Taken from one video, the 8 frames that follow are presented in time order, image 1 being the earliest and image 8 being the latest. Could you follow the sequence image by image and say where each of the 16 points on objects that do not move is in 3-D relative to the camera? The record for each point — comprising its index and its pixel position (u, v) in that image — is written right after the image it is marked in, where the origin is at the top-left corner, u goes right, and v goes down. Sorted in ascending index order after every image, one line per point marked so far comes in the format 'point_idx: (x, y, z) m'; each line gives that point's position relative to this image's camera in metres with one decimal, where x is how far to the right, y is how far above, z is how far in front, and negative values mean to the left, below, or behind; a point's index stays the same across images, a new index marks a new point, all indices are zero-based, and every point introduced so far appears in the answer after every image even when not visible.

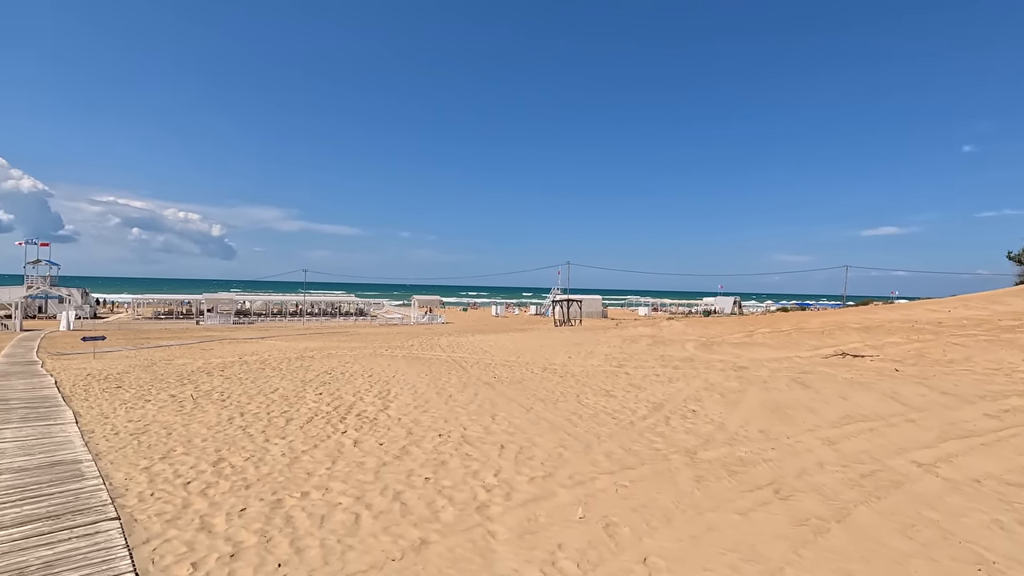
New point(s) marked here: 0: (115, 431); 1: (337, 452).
0: (-5.3, -1.9, +7.2) m
1: (-1.9, -1.8, +5.9) m
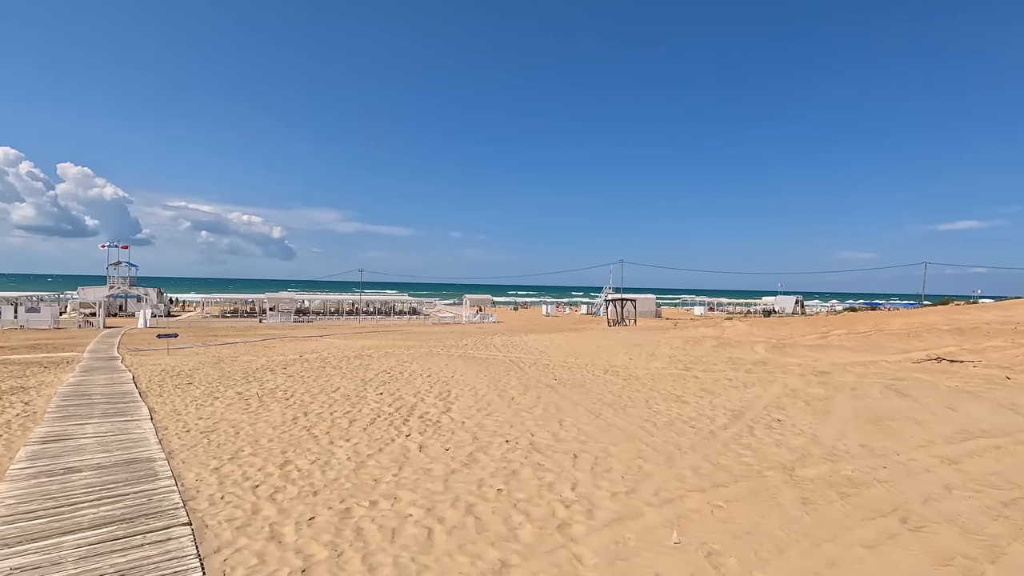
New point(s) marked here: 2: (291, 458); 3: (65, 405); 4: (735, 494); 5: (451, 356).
0: (-4.4, -1.9, +7.3) m
1: (-1.2, -1.8, +5.7) m
2: (-2.3, -1.8, +5.7) m
3: (-7.5, -2.0, +9.0) m
4: (+1.8, -1.6, +4.3) m
5: (-1.8, -2.1, +16.4) m
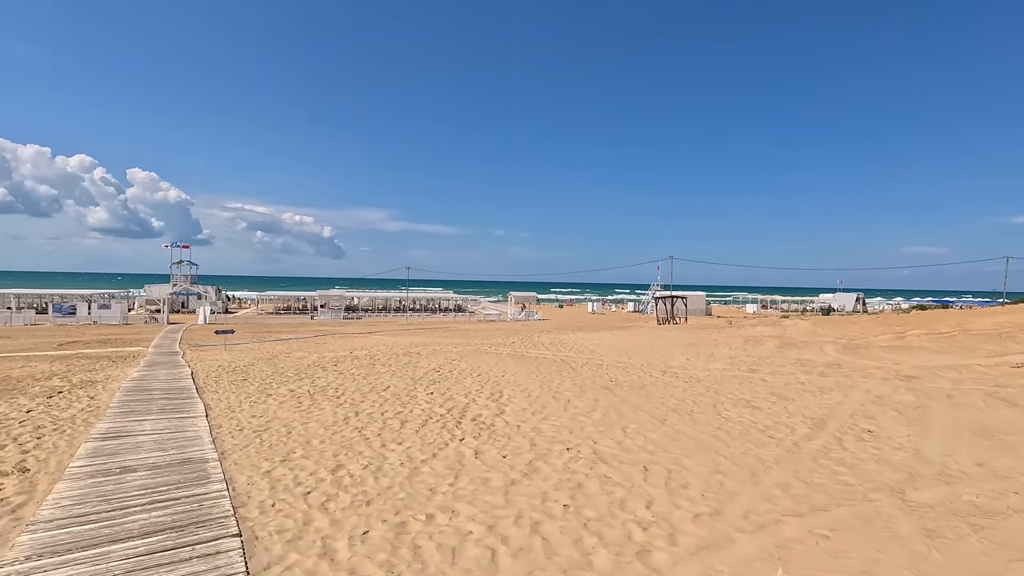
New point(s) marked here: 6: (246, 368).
0: (-3.6, -1.9, +7.2) m
1: (-0.5, -1.7, +5.3) m
2: (-1.7, -1.8, +5.5) m
3: (-6.6, -1.9, +9.1) m
4: (+2.3, -1.6, +3.7) m
5: (-0.4, -2.0, +16.1) m
6: (-7.9, -2.4, +16.0) m
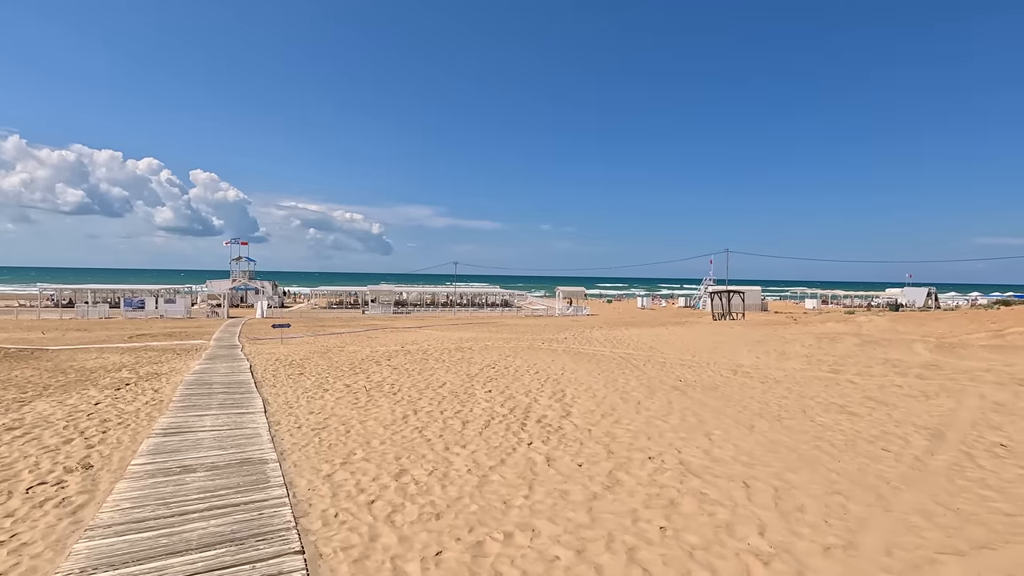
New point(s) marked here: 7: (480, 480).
0: (-2.8, -1.8, +7.0) m
1: (+0.2, -1.7, +4.9) m
2: (-1.0, -1.7, +5.1) m
3: (-5.5, -1.8, +9.2) m
4: (+2.8, -1.5, +3.0) m
5: (+1.2, -1.8, +15.6) m
6: (-6.3, -2.2, +16.1) m
7: (-0.3, -1.7, +4.7) m
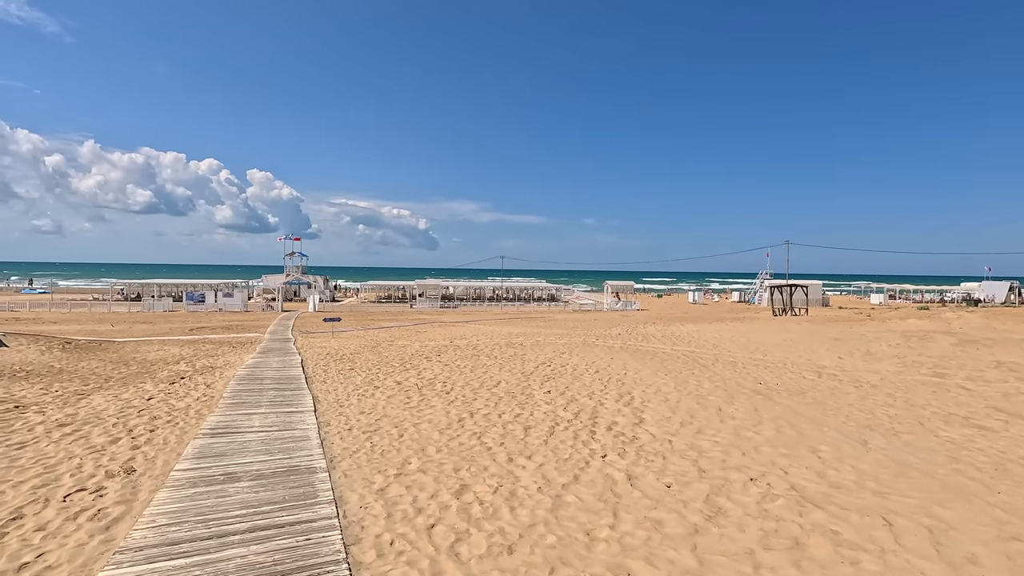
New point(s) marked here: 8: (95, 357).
0: (-2.0, -1.7, +6.6) m
1: (+0.8, -1.6, +4.2) m
2: (-0.4, -1.6, +4.5) m
3: (-4.5, -1.7, +8.9) m
4: (+3.2, -1.5, +2.1) m
5: (+2.7, -1.6, +14.8) m
6: (-4.7, -2.0, +16.0) m
7: (+0.3, -1.6, +4.1) m
8: (-14.3, -2.4, +18.5) m
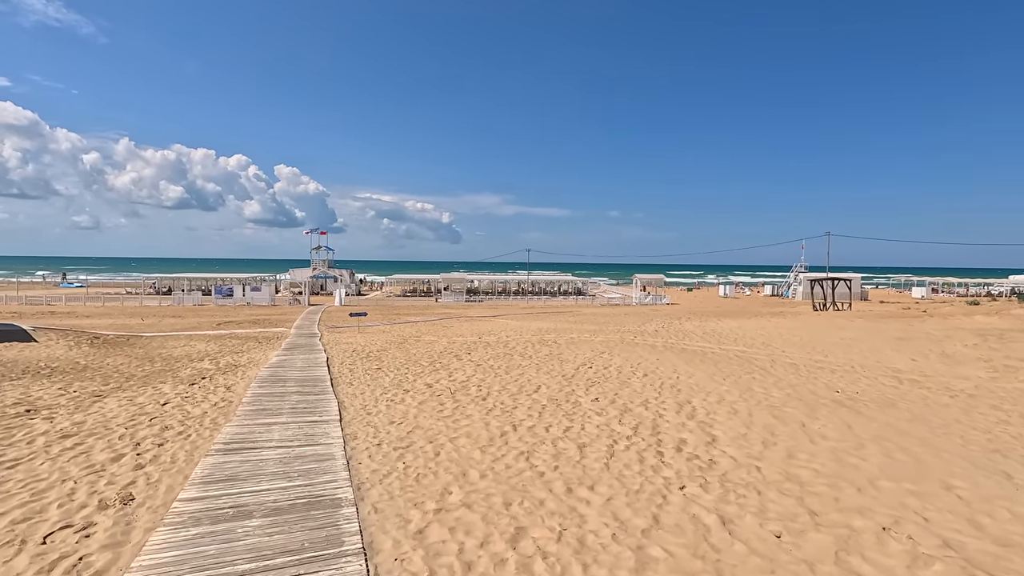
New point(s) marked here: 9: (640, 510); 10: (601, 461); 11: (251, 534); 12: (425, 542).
0: (-1.4, -1.7, +5.8) m
1: (+1.2, -1.6, +3.3) m
2: (+0.1, -1.6, +3.7) m
3: (-3.9, -1.6, +8.3) m
4: (+3.6, -1.5, +1.1) m
5: (+3.6, -1.5, +13.8) m
6: (-3.8, -1.9, +15.3) m
7: (+0.8, -1.6, +3.2) m
8: (-13.2, -2.2, +18.3) m
9: (+0.9, -1.6, +3.9) m
10: (+0.8, -1.6, +5.0) m
11: (-1.7, -1.6, +3.5) m
12: (-0.6, -1.6, +3.5) m
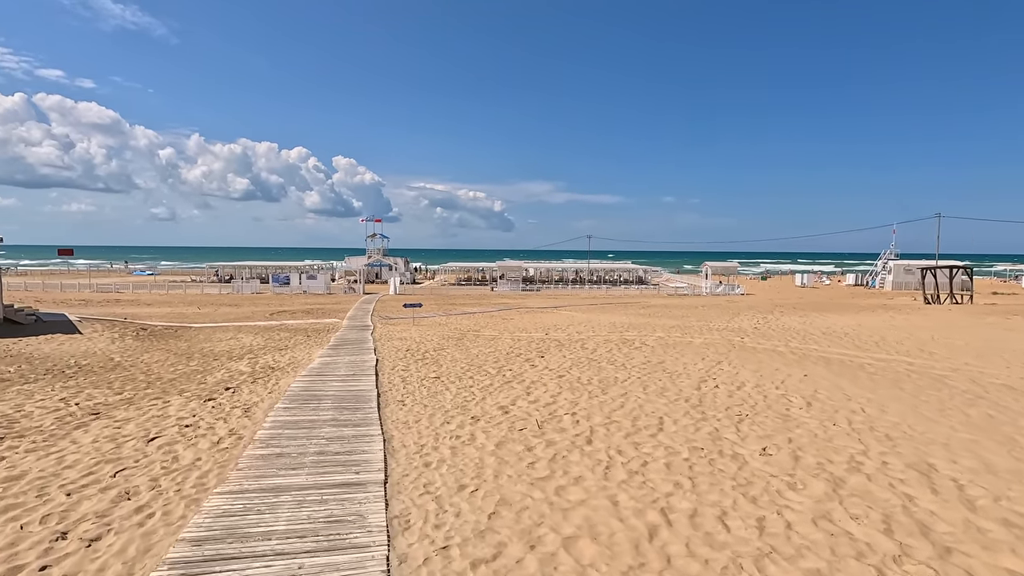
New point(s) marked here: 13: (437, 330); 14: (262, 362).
0: (-0.4, -1.6, +3.4) m
1: (+2.0, -1.6, +0.7) m
2: (+0.9, -1.6, +1.2) m
3: (-2.6, -1.6, +6.1) m
4: (+4.1, -1.6, -1.7) m
5: (+5.4, -1.3, +10.9) m
6: (-1.9, -1.6, +13.1) m
7: (+1.5, -1.7, +0.6) m
8: (-11.0, -1.8, +16.9) m
9: (+1.8, -1.6, +1.3) m
10: (+1.8, -1.6, +2.4) m
11: (-0.9, -1.6, +1.2) m
12: (+0.2, -1.7, +1.1) m
13: (-2.8, -1.5, +19.4) m
14: (-6.1, -1.8, +13.0) m
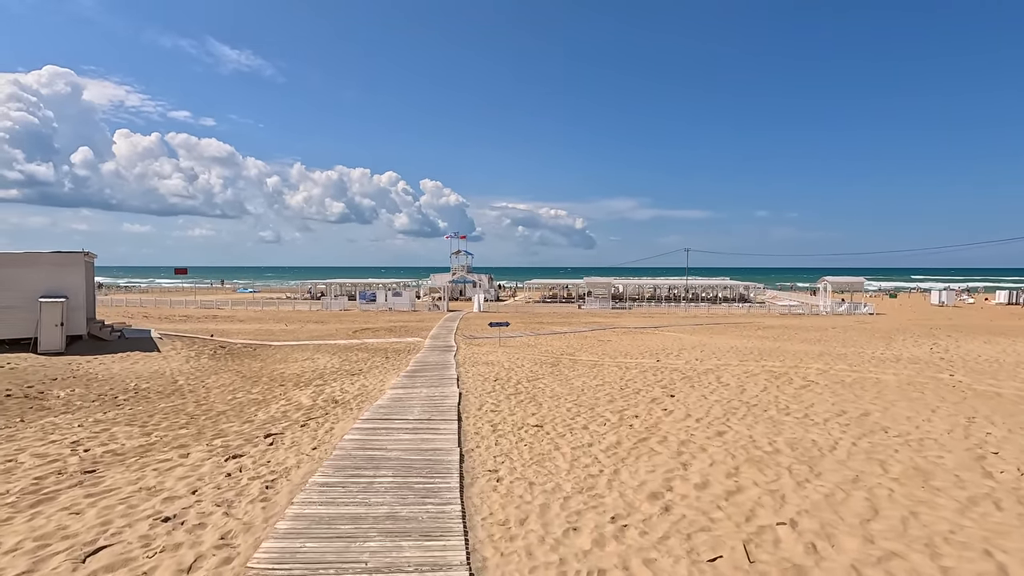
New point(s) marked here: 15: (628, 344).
0: (+0.3, -1.6, +0.7) m
1: (+2.3, -1.5, -2.4) m
2: (+1.3, -1.6, -1.7) m
3: (-1.4, -1.6, +3.7) m
4: (+4.1, -1.4, -5.1) m
5: (+7.2, -1.6, +7.2) m
6: (+0.4, -2.0, +10.5) m
7: (+1.8, -1.6, -2.3) m
8: (-8.1, -2.3, +15.6) m
9: (+2.2, -1.6, -1.7) m
10: (+2.3, -1.6, -0.6) m
11: (-0.5, -1.6, -1.4) m
12: (+0.6, -1.6, -1.7) m
13: (+0.4, -2.1, +16.8) m
14: (-3.8, -2.1, +11.0) m
15: (+4.2, -2.1, +19.4) m
